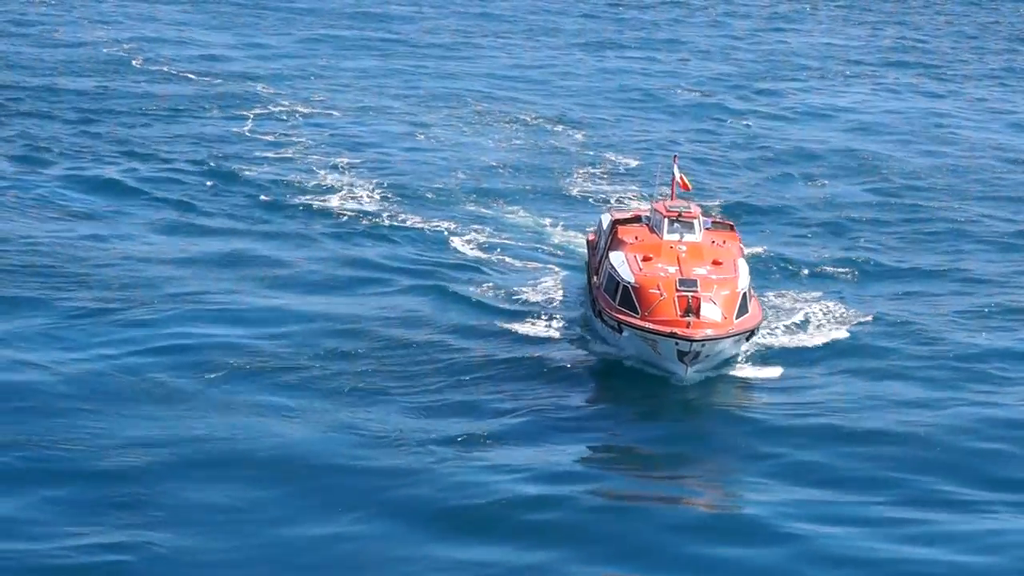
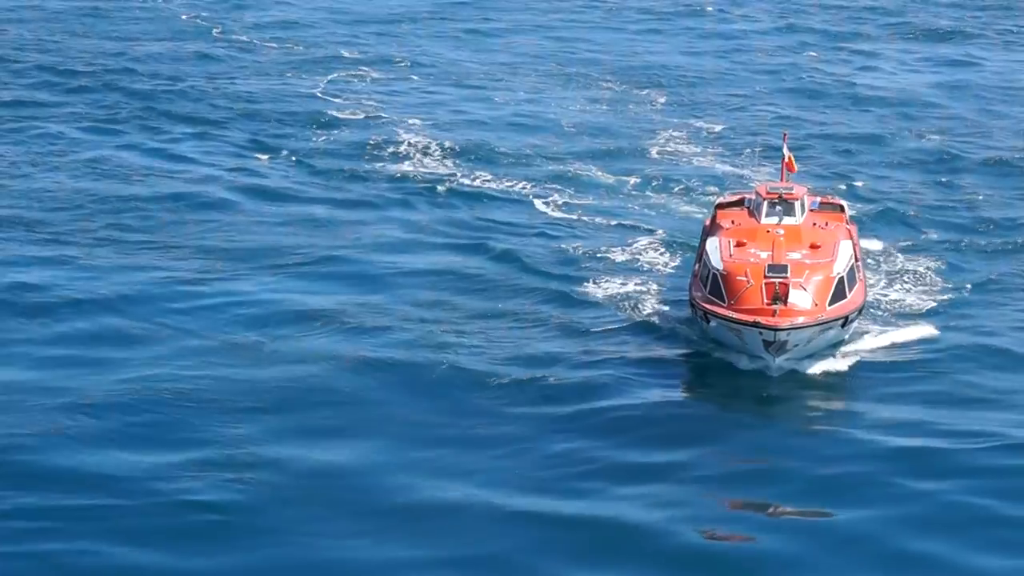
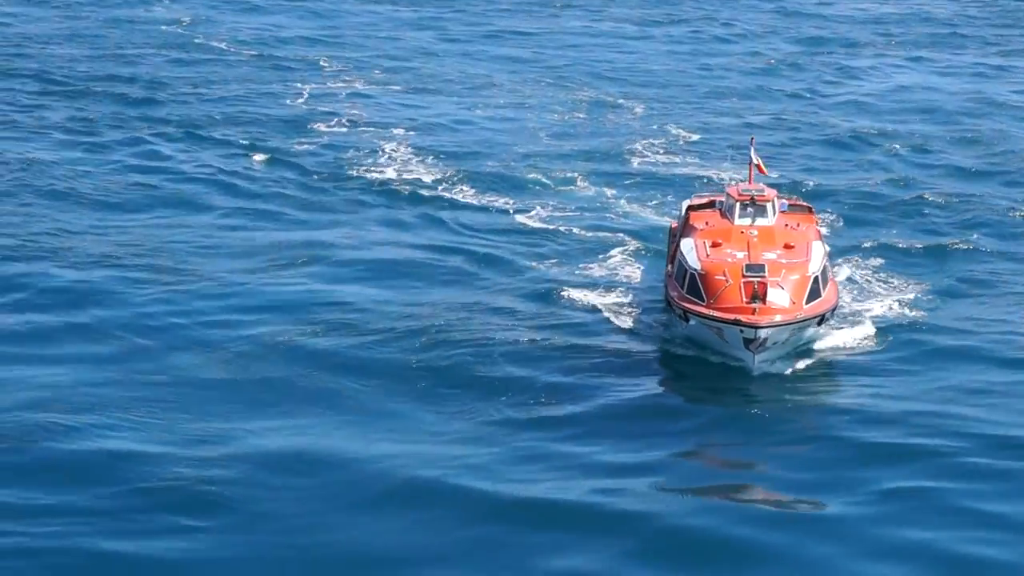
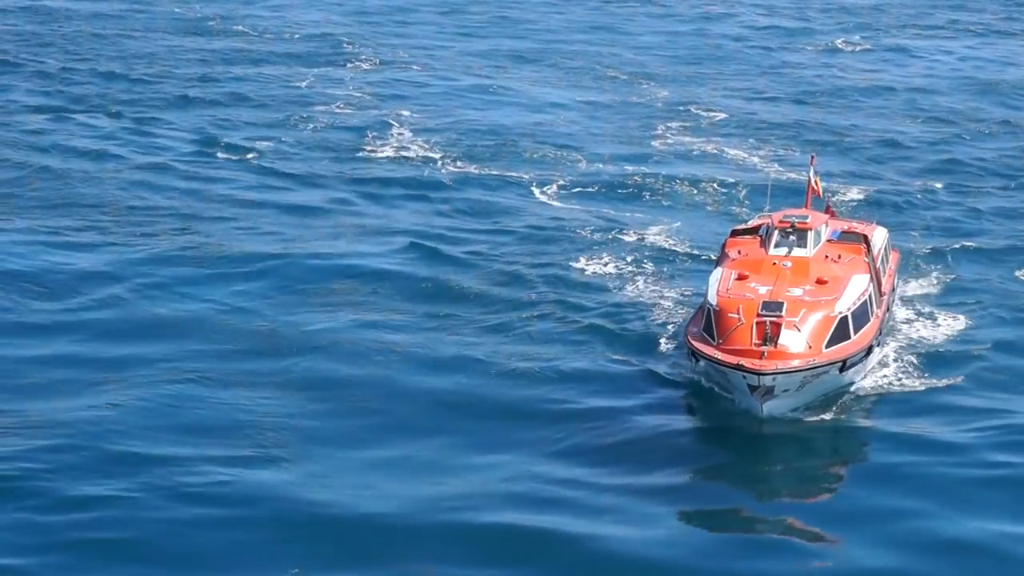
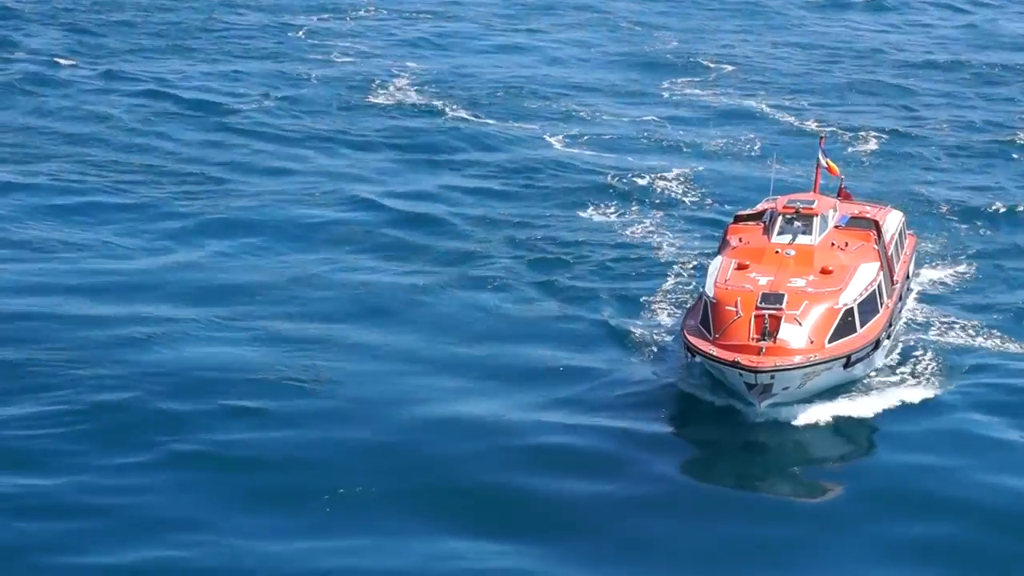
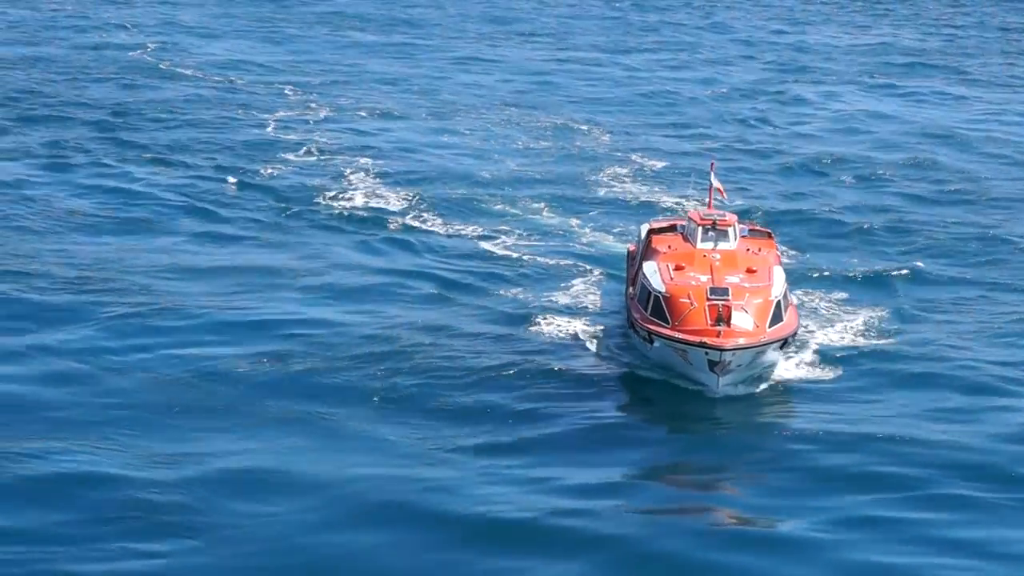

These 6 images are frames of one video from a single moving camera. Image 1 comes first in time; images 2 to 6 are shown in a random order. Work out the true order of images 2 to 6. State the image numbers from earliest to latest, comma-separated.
6, 3, 2, 4, 5
